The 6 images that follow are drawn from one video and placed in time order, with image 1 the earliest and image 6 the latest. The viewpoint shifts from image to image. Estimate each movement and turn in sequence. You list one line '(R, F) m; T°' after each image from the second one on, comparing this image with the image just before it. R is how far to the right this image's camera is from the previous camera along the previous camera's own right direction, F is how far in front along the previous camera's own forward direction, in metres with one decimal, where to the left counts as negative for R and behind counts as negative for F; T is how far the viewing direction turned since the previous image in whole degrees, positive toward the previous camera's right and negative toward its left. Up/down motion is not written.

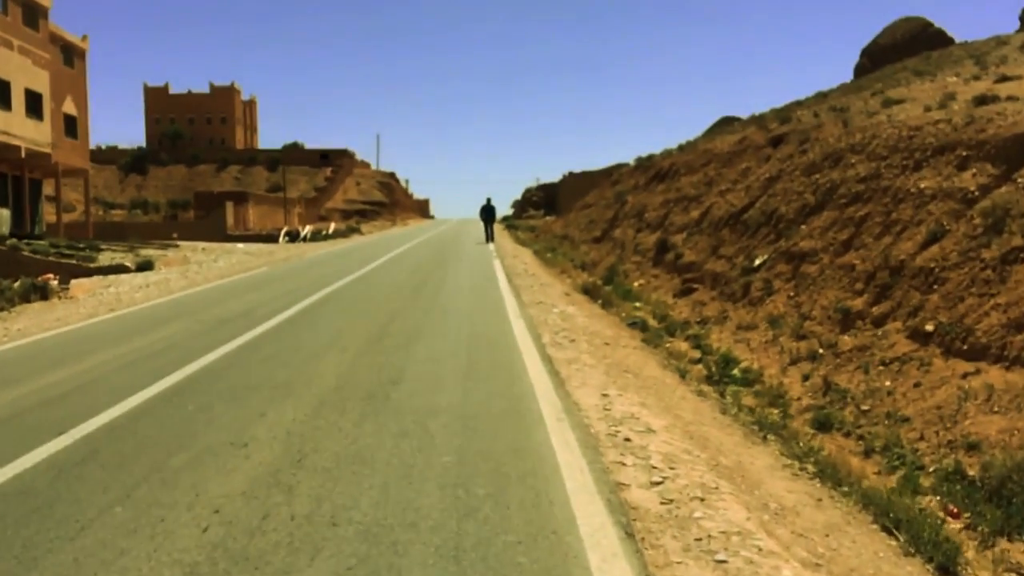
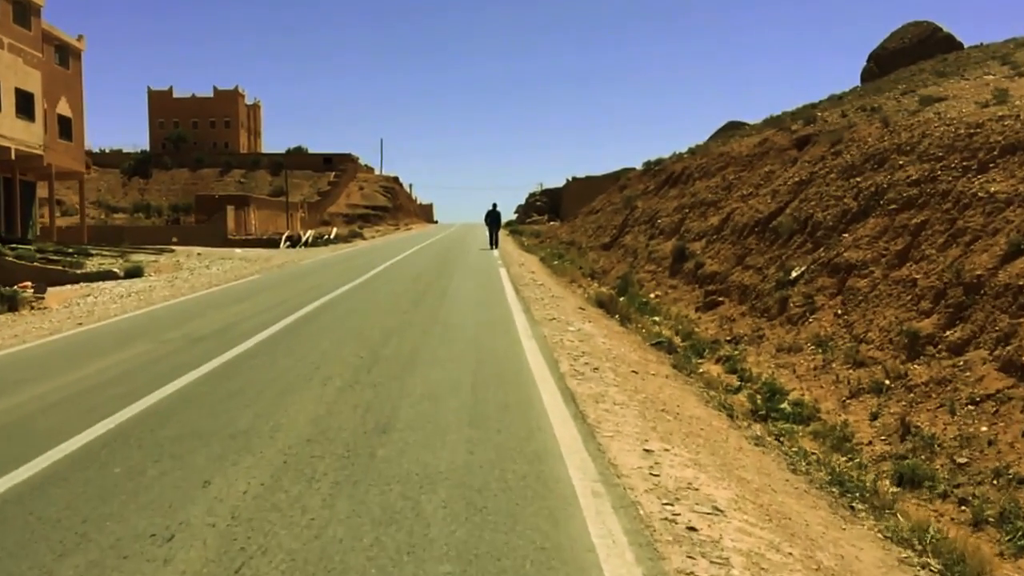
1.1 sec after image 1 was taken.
(-0.2, +2.0) m; 0°
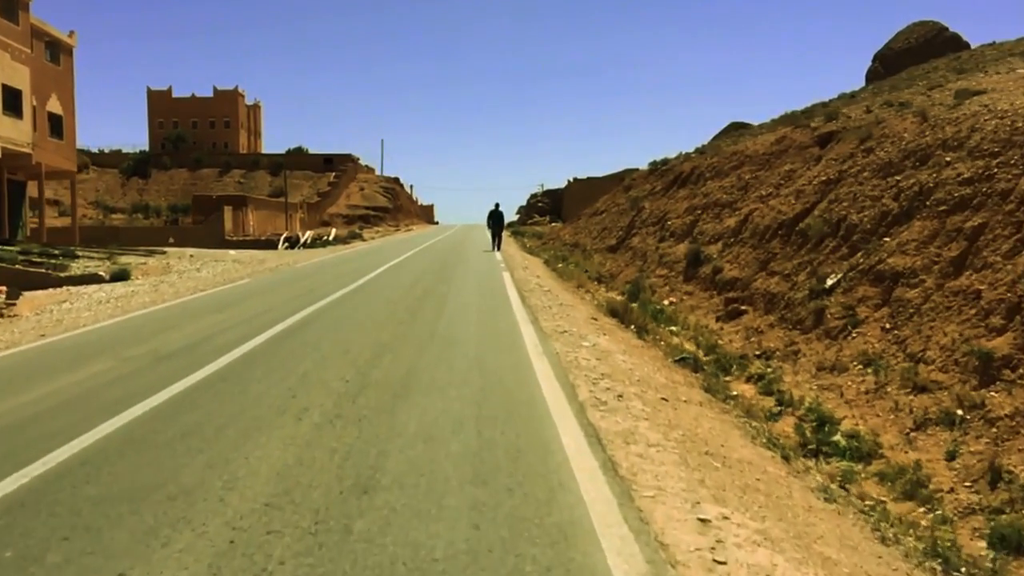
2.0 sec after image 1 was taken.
(-0.2, +1.7) m; 0°
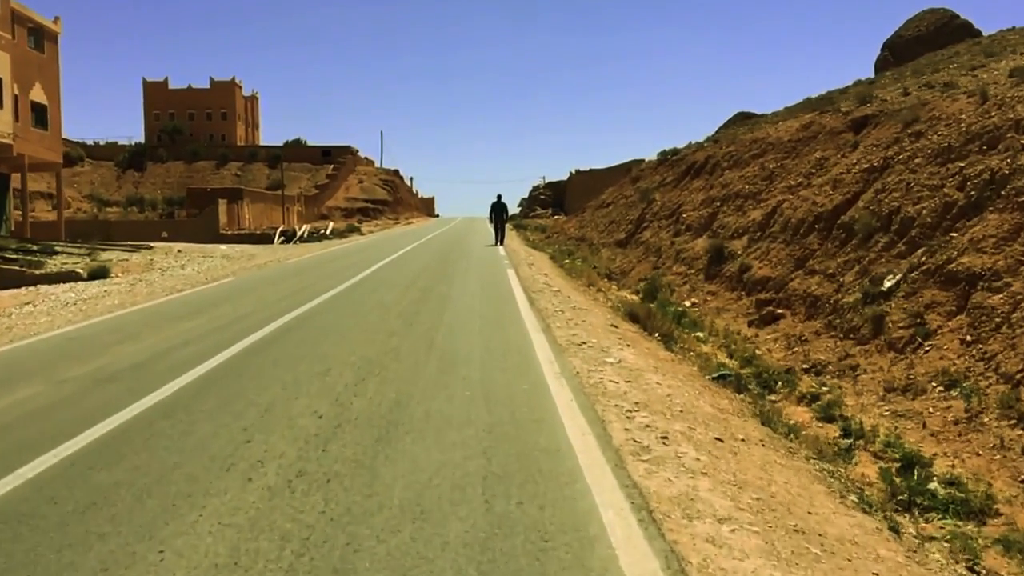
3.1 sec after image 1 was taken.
(-0.2, +2.1) m; 0°
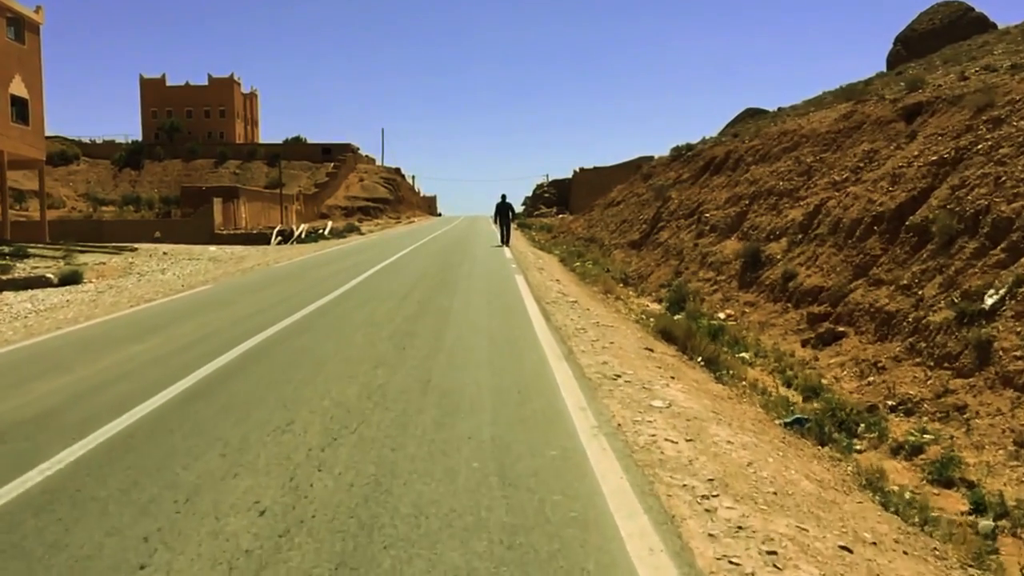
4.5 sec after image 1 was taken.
(-0.3, +2.6) m; 0°
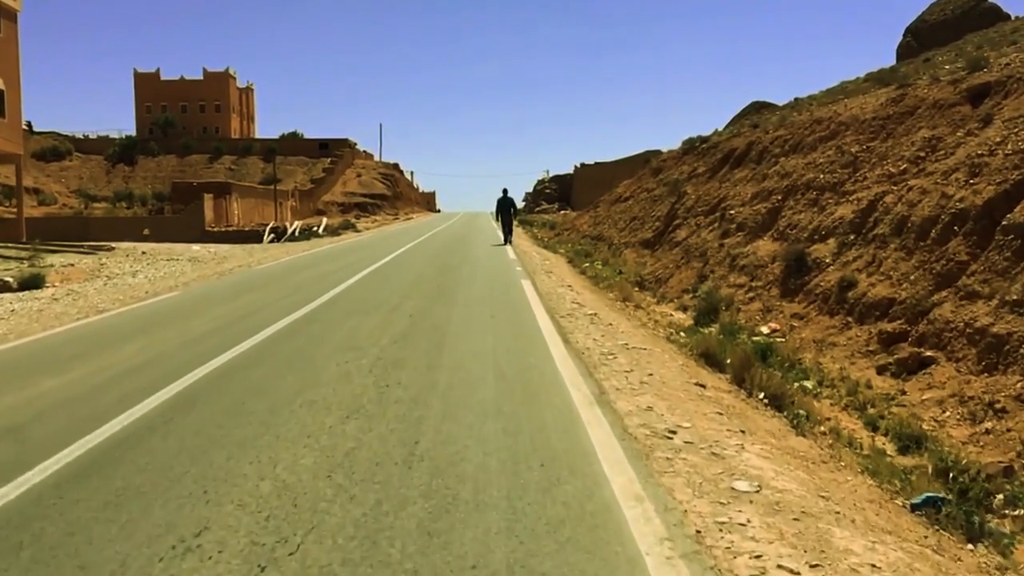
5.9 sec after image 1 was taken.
(-0.3, +2.8) m; 0°
